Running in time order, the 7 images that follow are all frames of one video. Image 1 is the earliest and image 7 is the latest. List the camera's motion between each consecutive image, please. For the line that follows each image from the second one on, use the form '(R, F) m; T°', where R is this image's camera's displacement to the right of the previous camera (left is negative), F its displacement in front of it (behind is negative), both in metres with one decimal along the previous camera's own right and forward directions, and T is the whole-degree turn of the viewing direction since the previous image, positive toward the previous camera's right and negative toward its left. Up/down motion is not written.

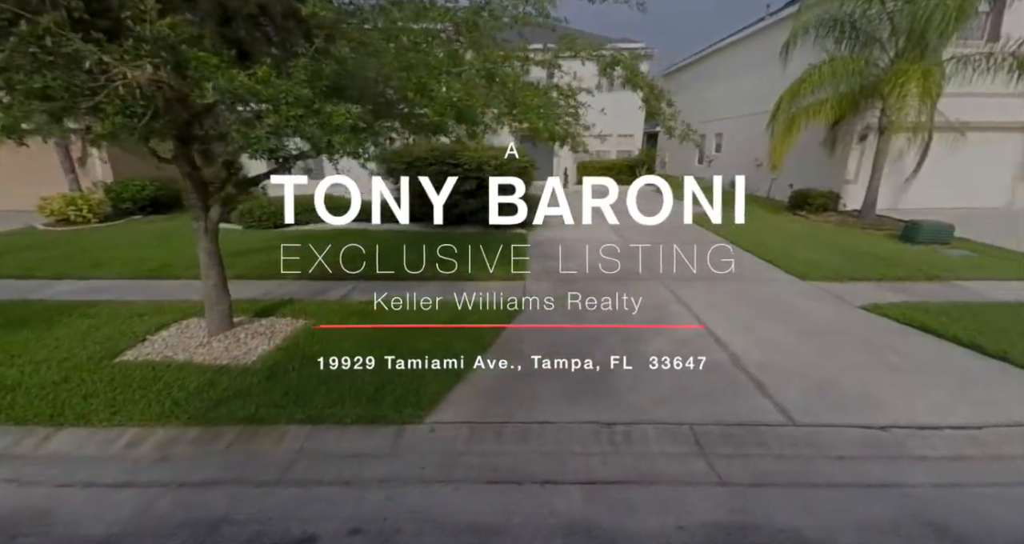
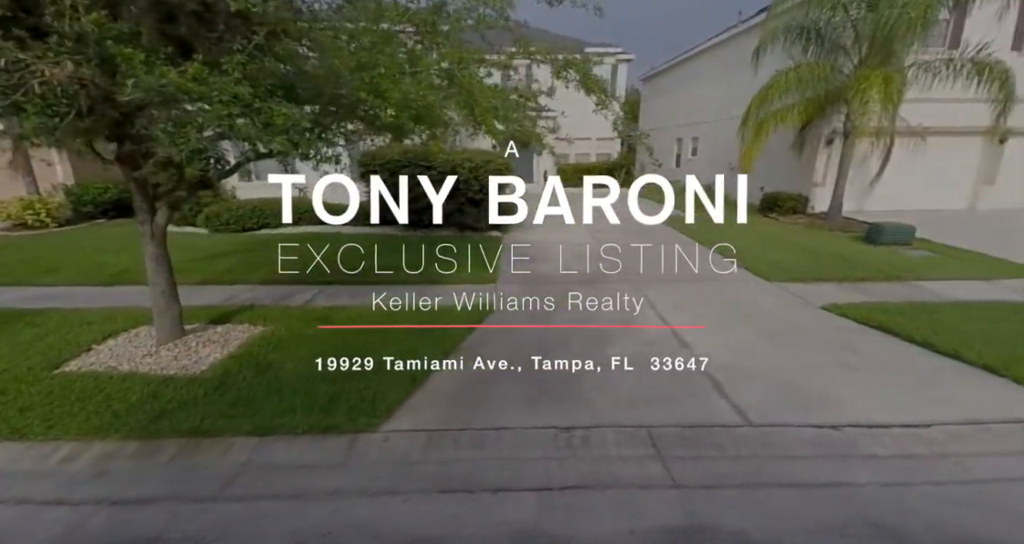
(+0.2, 0.0) m; +2°
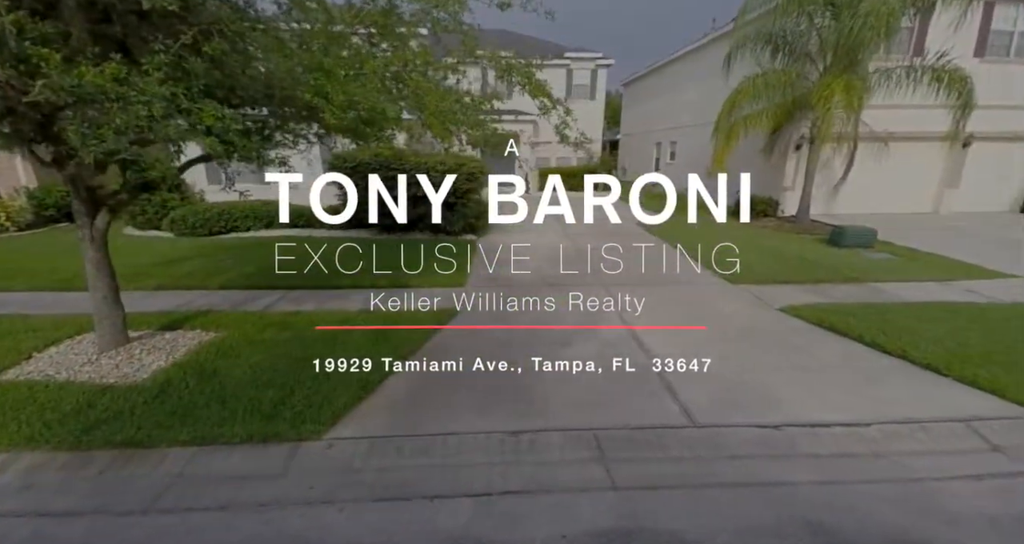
(+0.3, 0.0) m; +2°
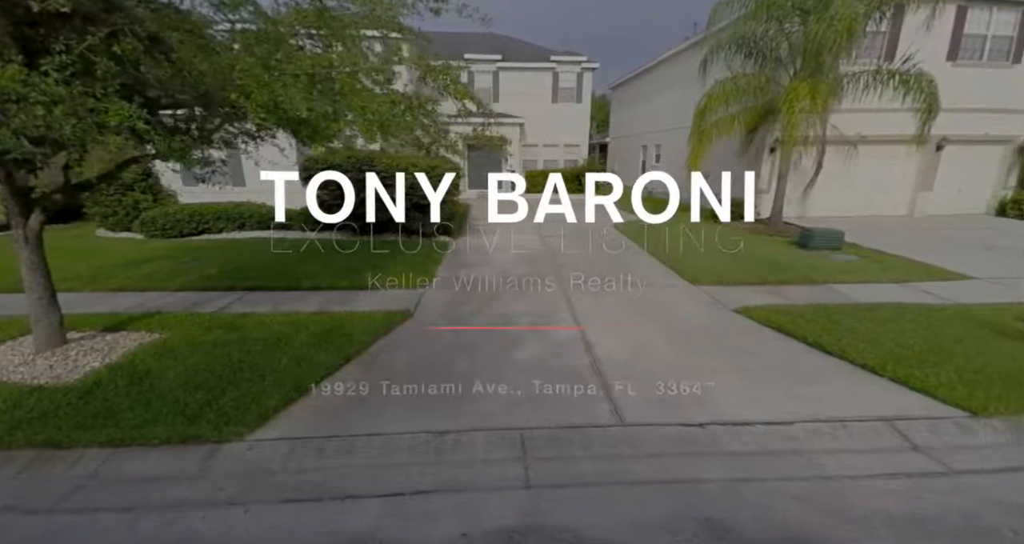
(+0.5, 0.0) m; 0°
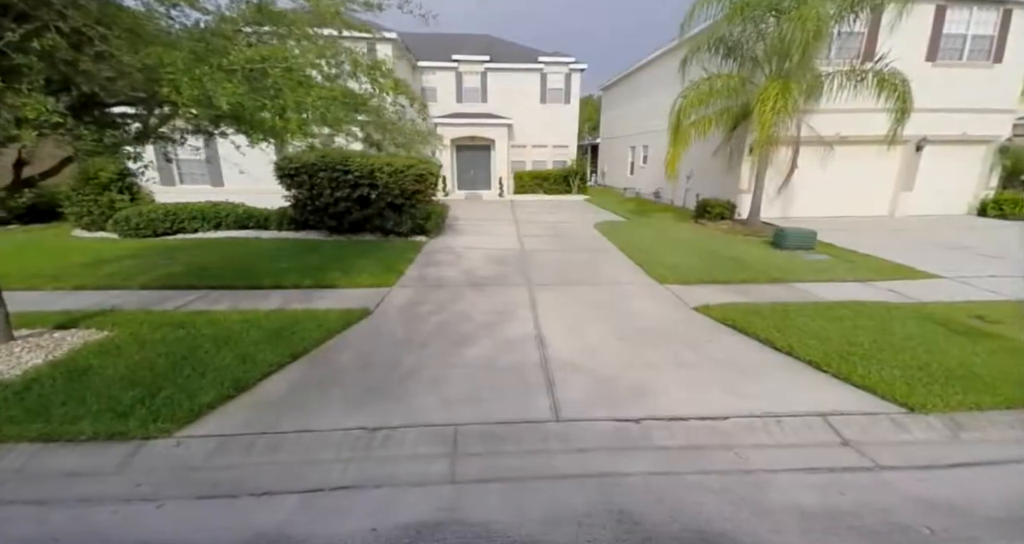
(+0.5, 0.0) m; 0°
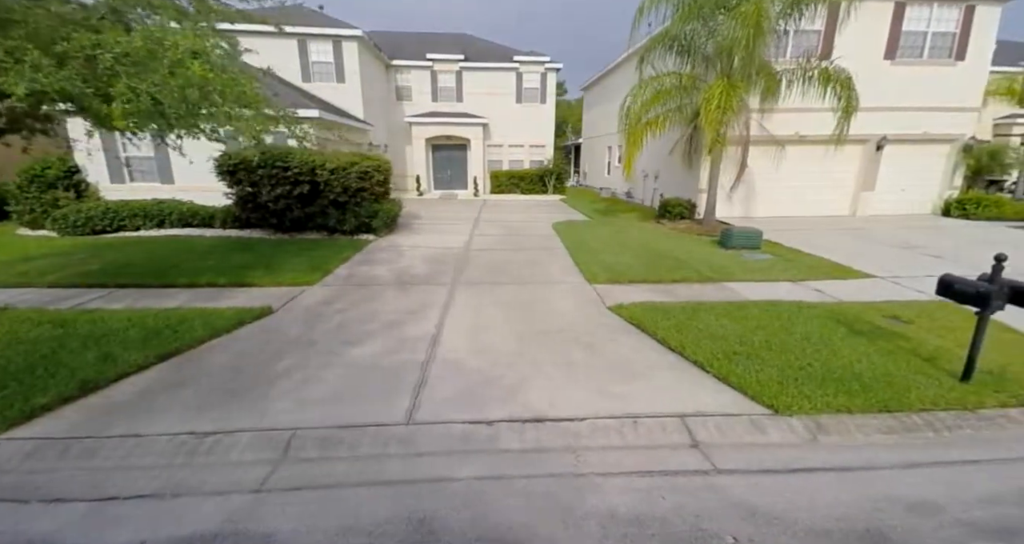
(+1.1, +0.1) m; 0°
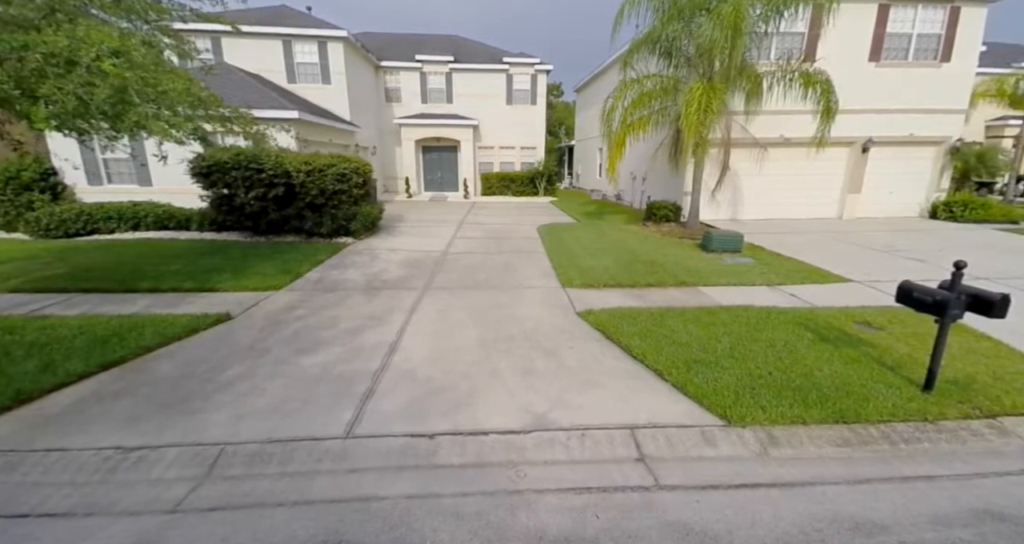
(+0.4, +0.1) m; 0°
